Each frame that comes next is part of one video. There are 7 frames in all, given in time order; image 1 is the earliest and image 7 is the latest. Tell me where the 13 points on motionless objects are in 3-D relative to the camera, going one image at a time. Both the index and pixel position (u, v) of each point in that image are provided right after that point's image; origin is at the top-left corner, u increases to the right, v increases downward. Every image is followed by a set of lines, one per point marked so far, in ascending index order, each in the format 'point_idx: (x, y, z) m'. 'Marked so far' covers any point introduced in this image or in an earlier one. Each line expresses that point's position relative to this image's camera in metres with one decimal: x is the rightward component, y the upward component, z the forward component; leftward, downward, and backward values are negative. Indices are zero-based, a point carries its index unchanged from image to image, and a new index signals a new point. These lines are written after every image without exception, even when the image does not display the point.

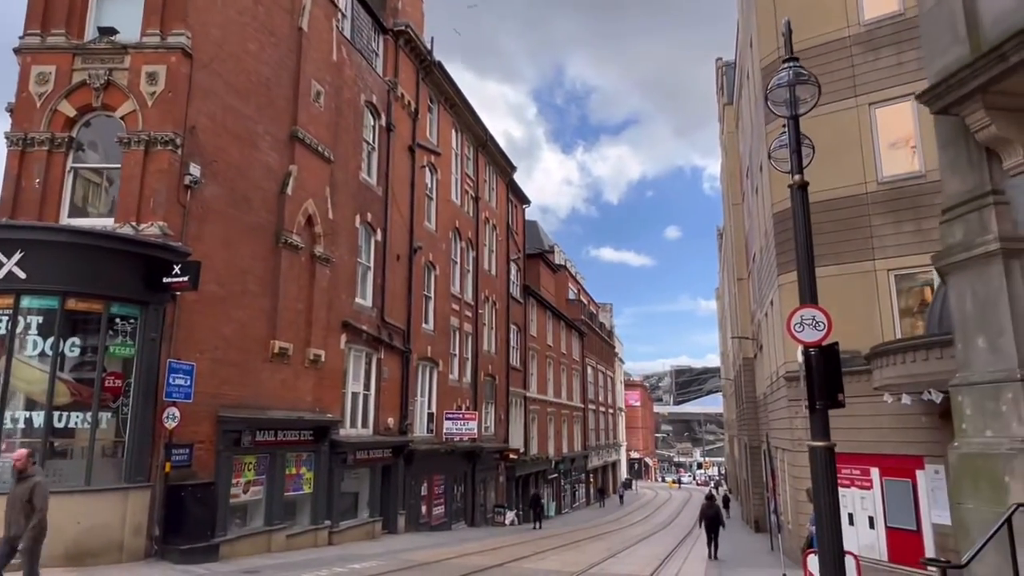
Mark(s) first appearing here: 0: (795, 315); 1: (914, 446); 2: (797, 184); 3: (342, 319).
0: (+2.9, -0.3, +7.1) m
1: (+6.9, -2.7, +12.0) m
2: (+3.0, +1.1, +7.4) m
3: (-4.2, -0.8, +17.5) m
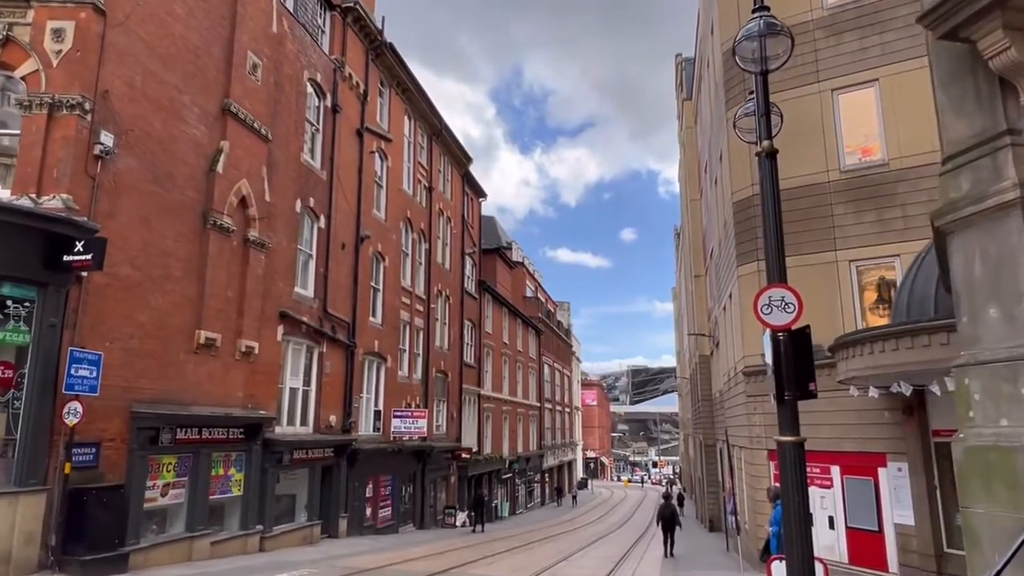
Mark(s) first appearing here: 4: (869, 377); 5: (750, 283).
0: (+2.3, -0.1, +6.4) m
1: (+6.0, -2.5, +11.5) m
2: (+2.4, +1.3, +6.7) m
3: (-5.4, -0.5, +16.4) m
4: (+4.9, -1.2, +9.7) m
5: (+4.9, +0.1, +14.5) m
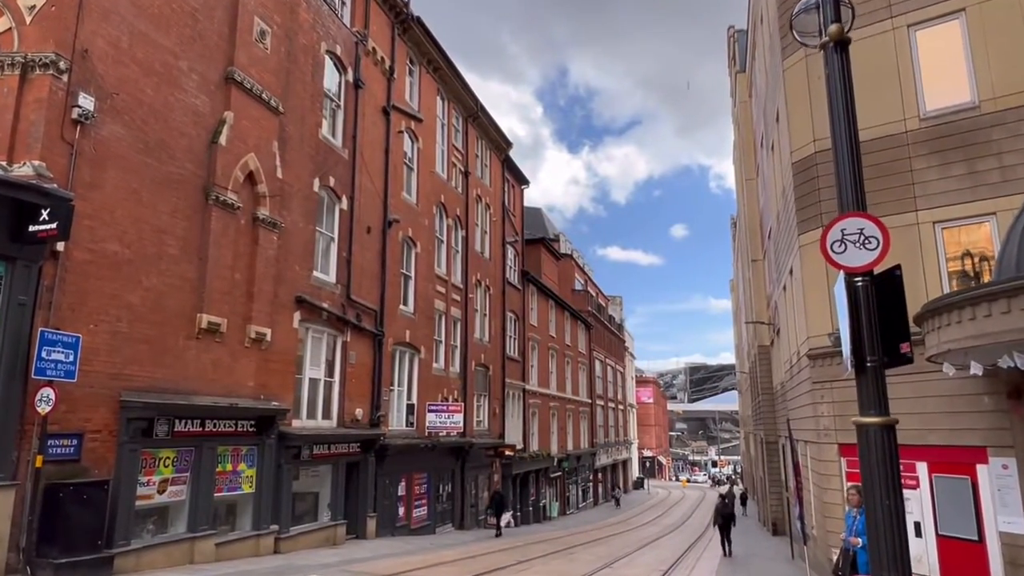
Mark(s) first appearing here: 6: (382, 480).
0: (+2.2, +0.4, +4.8) m
1: (+6.3, -2.0, +9.6) m
2: (+2.3, +1.8, +5.1) m
3: (-4.7, -0.1, +15.3) m
4: (+5.1, -0.7, +7.8) m
5: (+5.4, +0.6, +12.7) m
6: (-3.4, -5.1, +18.6) m
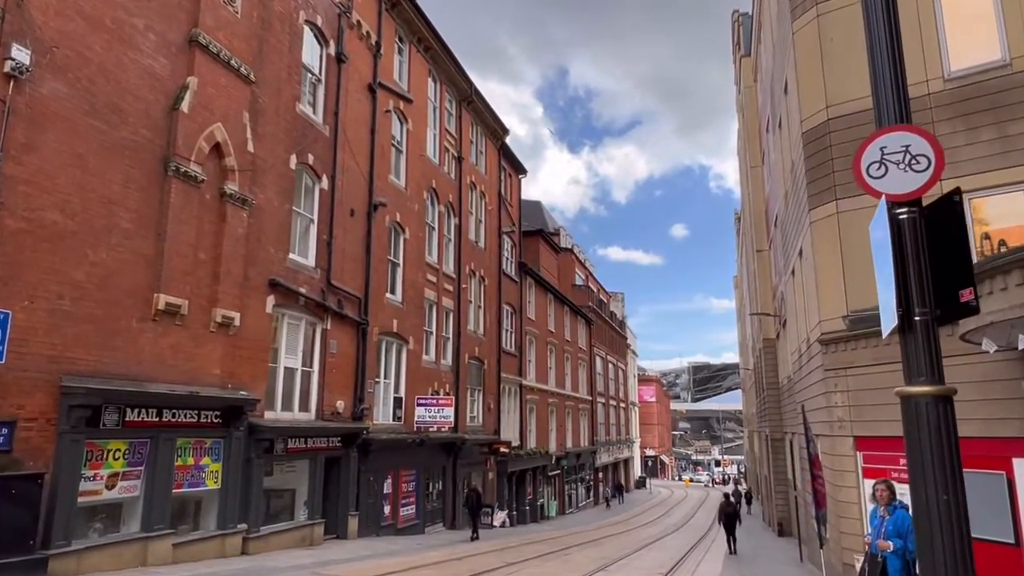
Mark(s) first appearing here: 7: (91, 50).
0: (+1.9, +0.7, +3.7) m
1: (+6.0, -1.7, +8.6) m
2: (+2.0, +2.1, +4.0) m
3: (-4.9, +0.2, +14.3) m
4: (+4.8, -0.3, +6.8) m
5: (+5.2, +1.0, +11.6) m
6: (-3.7, -4.7, +17.6) m
7: (-6.3, +3.6, +10.5) m
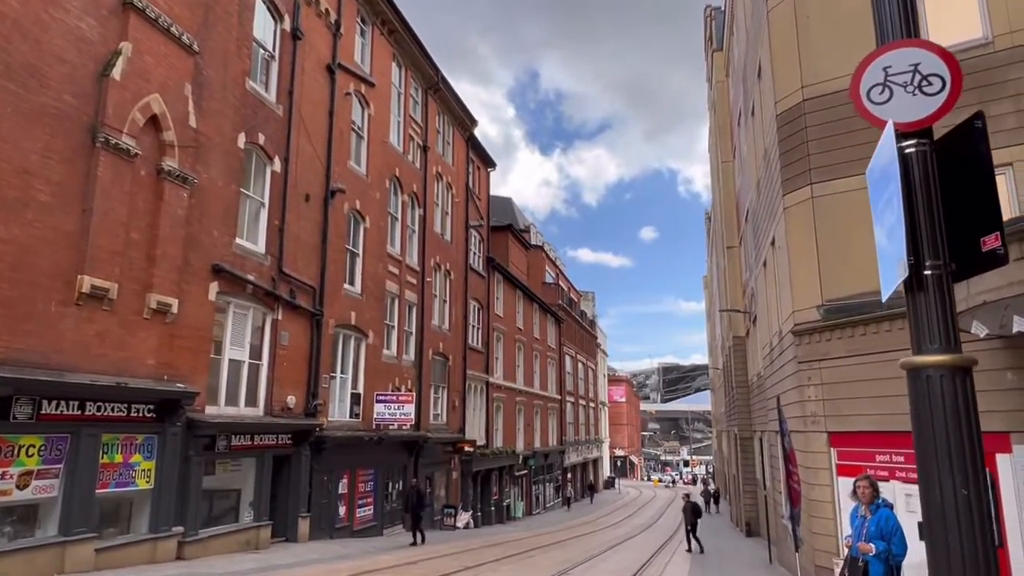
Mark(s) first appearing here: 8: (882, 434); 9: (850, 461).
0: (+1.6, +1.0, +3.1) m
1: (+5.5, -1.5, +8.0) m
2: (+1.7, +2.3, +3.4) m
3: (-5.7, +0.5, +13.4) m
4: (+4.3, -0.2, +6.2) m
5: (+4.5, +1.2, +11.1) m
6: (-4.6, -4.5, +16.7) m
7: (-6.8, +3.8, +9.5) m
8: (+5.0, -2.0, +9.5) m
9: (+4.7, -2.4, +9.8) m
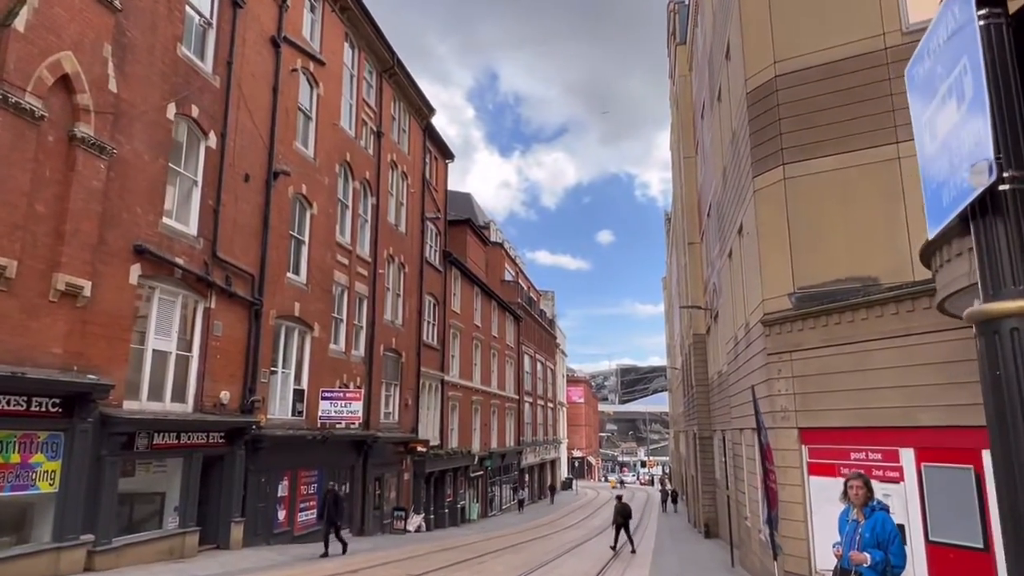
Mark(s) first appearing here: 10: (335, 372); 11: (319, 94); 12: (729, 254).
0: (+1.3, +1.2, +2.3) m
1: (+4.9, -1.3, +7.4) m
2: (+1.5, +2.6, +2.6) m
3: (-6.5, +0.8, +12.1) m
4: (+3.9, 0.0, +5.6) m
5: (+3.8, +1.3, +10.4) m
6: (-5.7, -4.2, +15.5) m
7: (-7.4, +4.2, +8.2) m
8: (+4.3, -1.8, +8.8) m
9: (+4.1, -2.2, +9.2) m
10: (-5.0, -2.4, +19.8) m
11: (-5.4, +5.4, +19.6) m
12: (+4.6, +0.7, +14.9) m
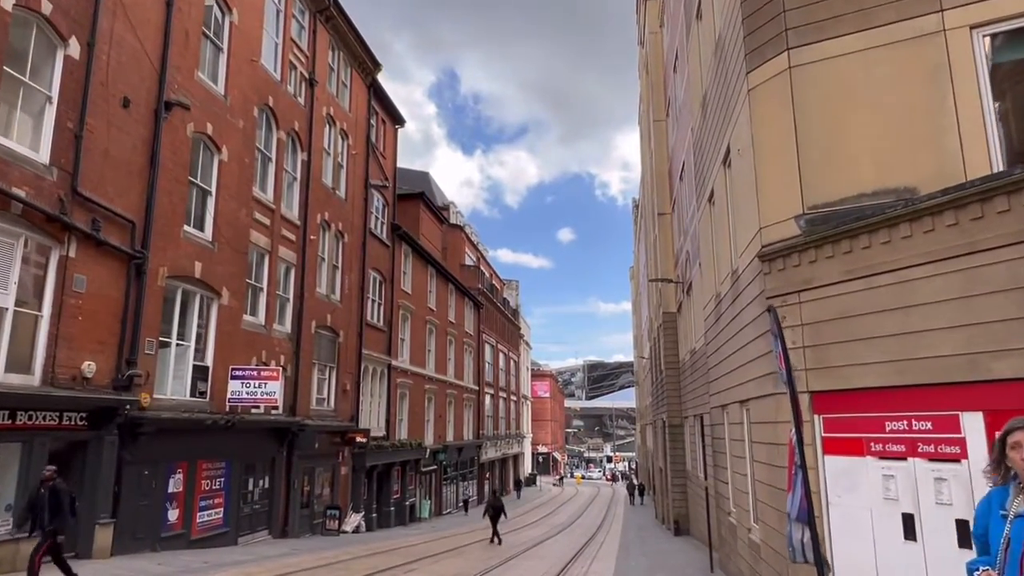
0: (+0.8, +2.0, -0.3) m
1: (+4.2, -0.5, +5.1) m
2: (+0.9, +3.4, +0.1) m
3: (-7.5, +1.7, +9.3) m
4: (+3.2, +0.9, +3.1) m
5: (+2.9, +2.2, +8.0) m
6: (-6.8, -3.3, +12.7) m
7: (-8.2, +5.0, +5.3) m
8: (+3.5, -0.9, +6.5) m
9: (+3.2, -1.4, +6.8) m
10: (-6.3, -1.4, +17.0) m
11: (-6.7, +6.3, +16.8) m
12: (+3.5, +1.6, +12.5) m
